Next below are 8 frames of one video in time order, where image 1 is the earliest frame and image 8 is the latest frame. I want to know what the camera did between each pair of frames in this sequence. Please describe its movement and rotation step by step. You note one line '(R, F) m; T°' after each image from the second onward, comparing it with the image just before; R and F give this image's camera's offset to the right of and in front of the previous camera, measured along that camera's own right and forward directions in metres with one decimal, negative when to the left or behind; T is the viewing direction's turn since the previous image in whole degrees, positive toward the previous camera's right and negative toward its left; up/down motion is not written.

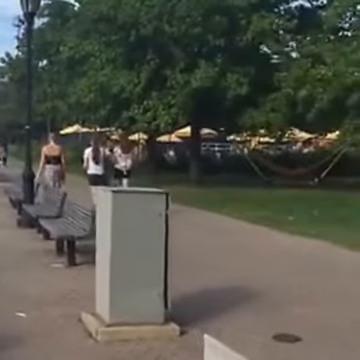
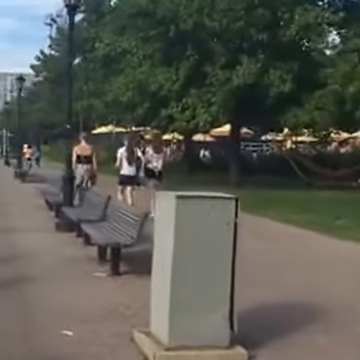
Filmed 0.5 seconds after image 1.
(-0.4, +1.1) m; -2°
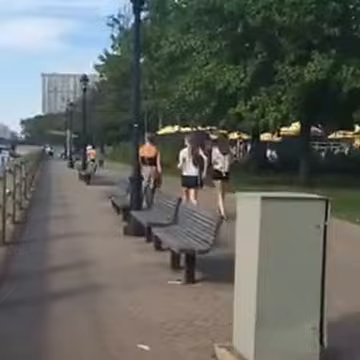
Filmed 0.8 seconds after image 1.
(-0.2, +0.6) m; -4°
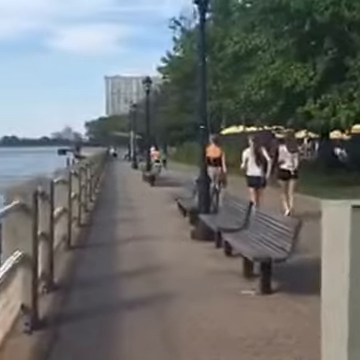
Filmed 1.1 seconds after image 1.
(-0.2, +0.7) m; -5°
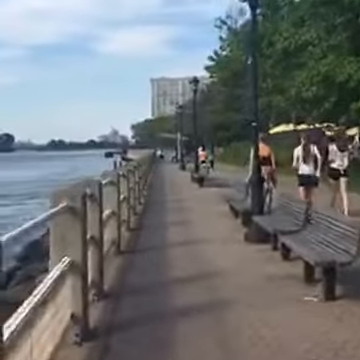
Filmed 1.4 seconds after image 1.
(-0.1, +0.7) m; -3°
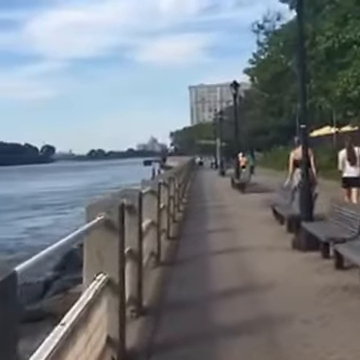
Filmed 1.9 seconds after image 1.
(-0.1, +1.0) m; -3°
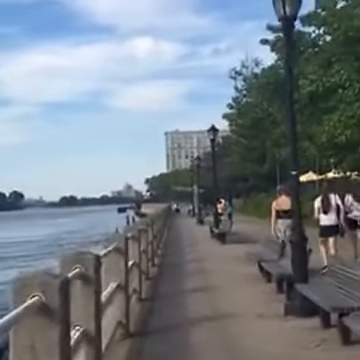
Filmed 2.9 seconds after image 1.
(0.0, +2.0) m; +2°
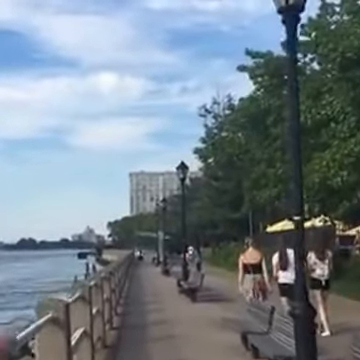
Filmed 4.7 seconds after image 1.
(0.0, +4.9) m; +3°
